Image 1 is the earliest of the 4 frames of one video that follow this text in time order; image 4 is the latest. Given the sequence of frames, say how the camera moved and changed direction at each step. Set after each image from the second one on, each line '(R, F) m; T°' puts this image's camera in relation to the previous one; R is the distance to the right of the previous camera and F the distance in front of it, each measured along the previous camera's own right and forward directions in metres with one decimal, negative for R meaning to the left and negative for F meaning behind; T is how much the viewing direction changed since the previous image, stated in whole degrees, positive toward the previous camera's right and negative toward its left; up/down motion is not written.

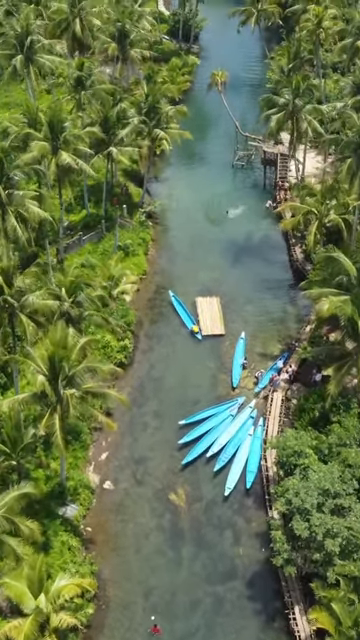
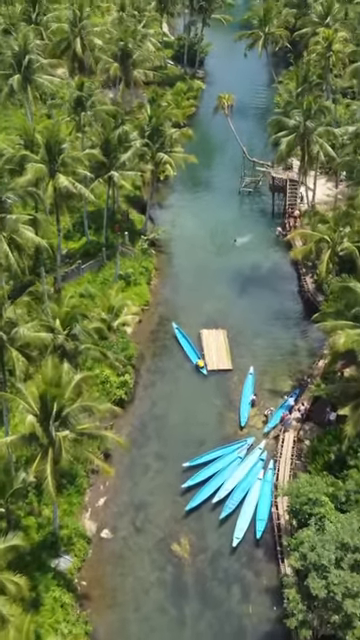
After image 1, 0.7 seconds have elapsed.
(0.0, +2.7) m; 0°
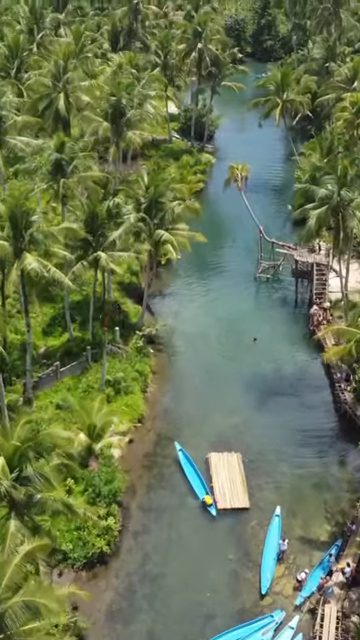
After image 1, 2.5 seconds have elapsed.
(+0.2, +9.3) m; -1°
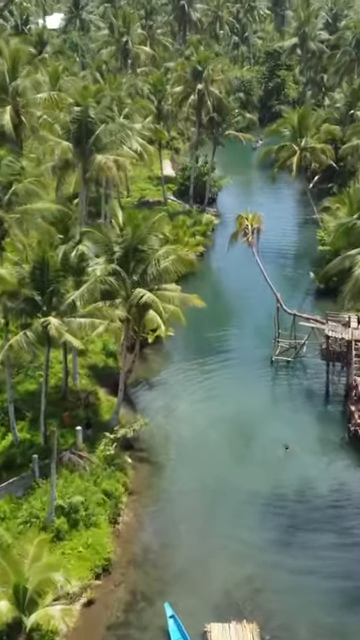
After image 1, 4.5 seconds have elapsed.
(+0.5, +11.4) m; 0°
